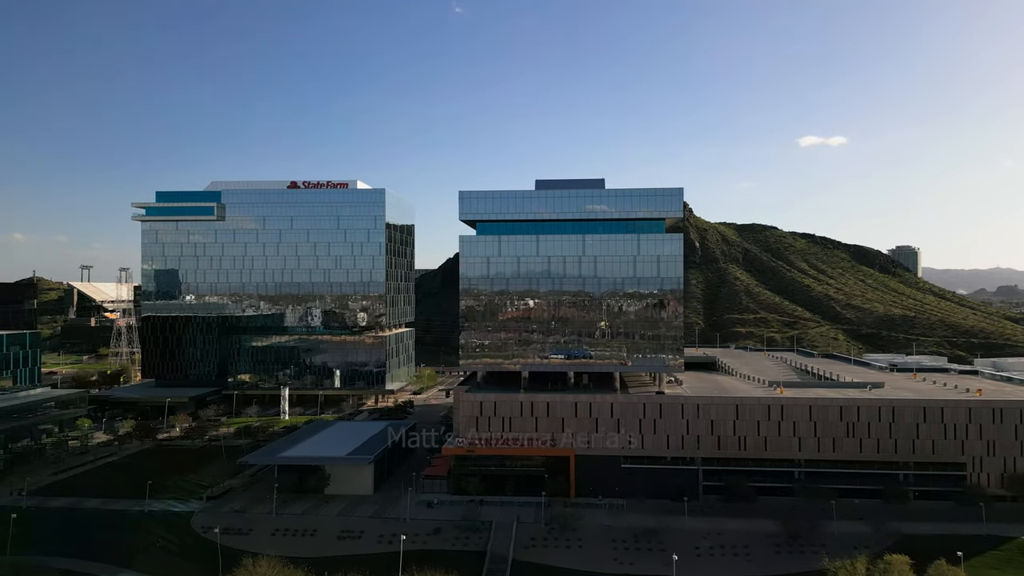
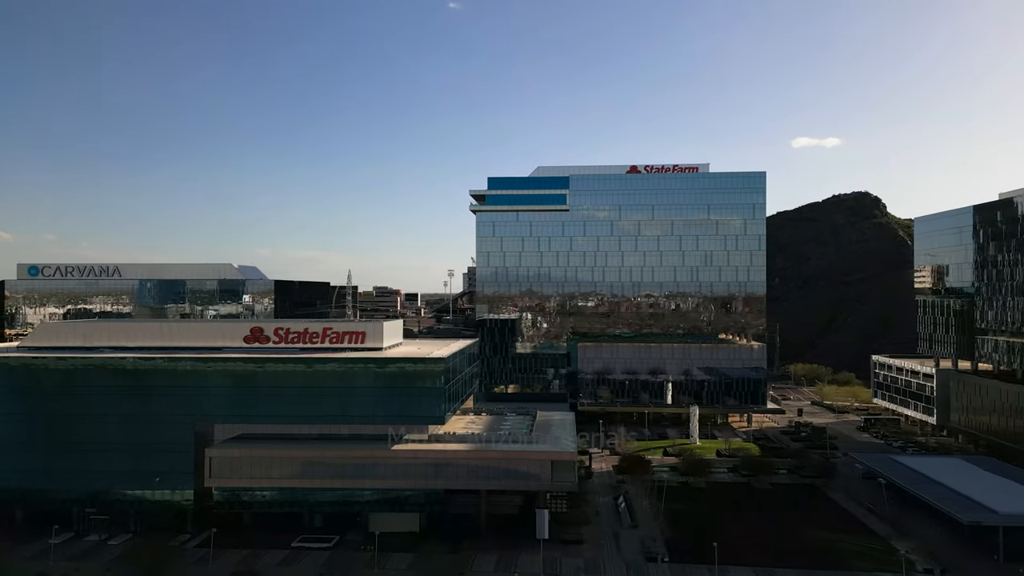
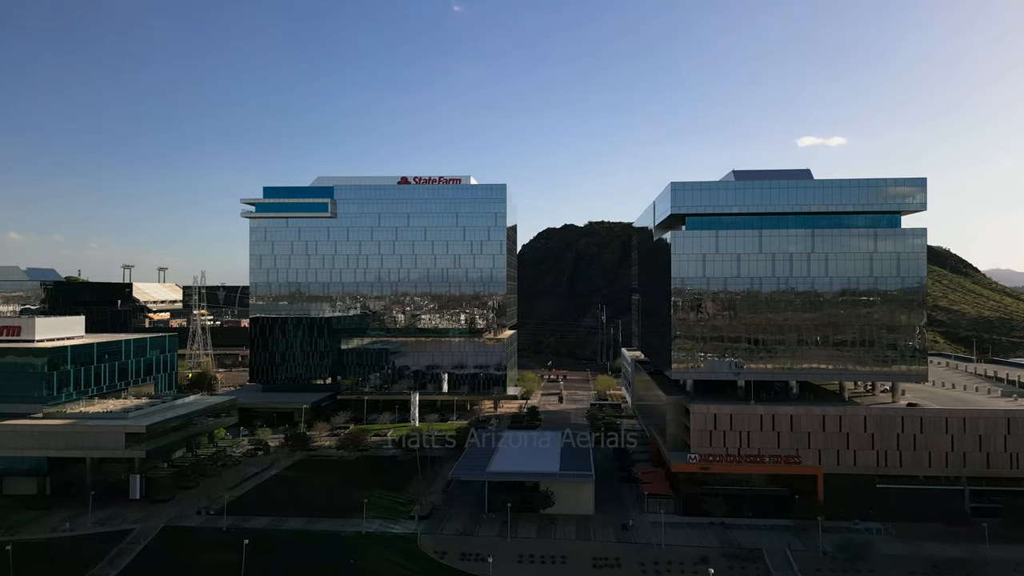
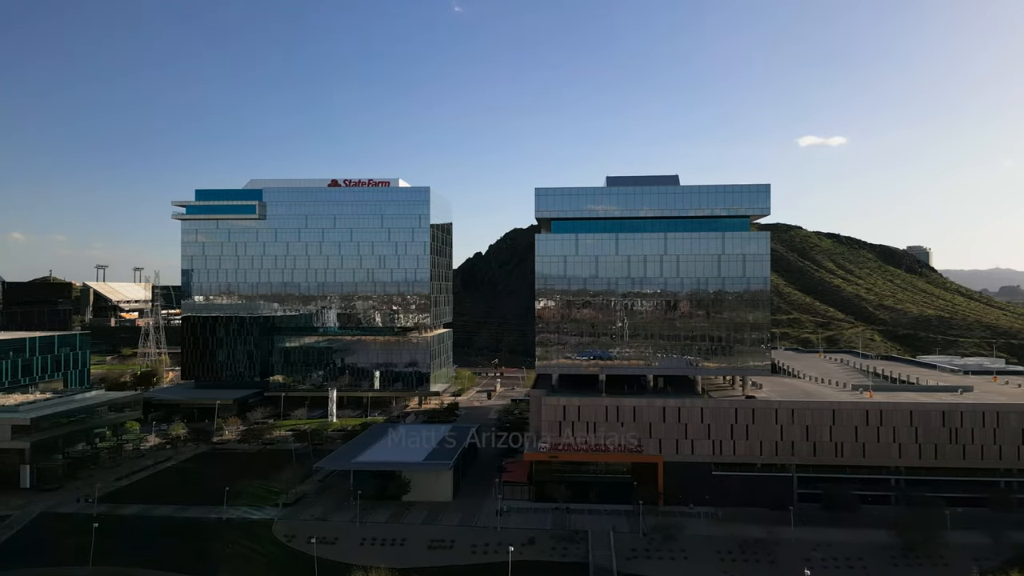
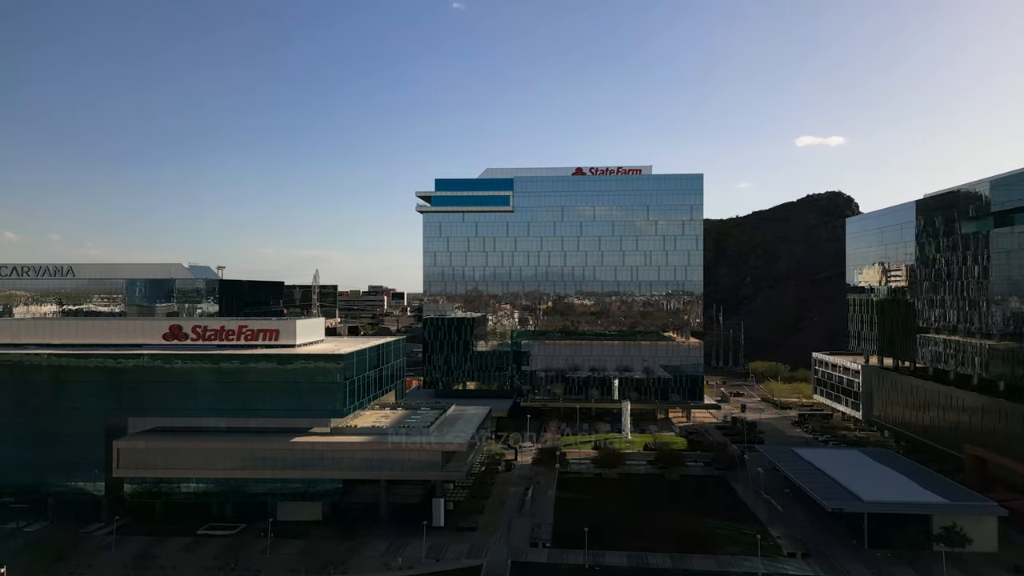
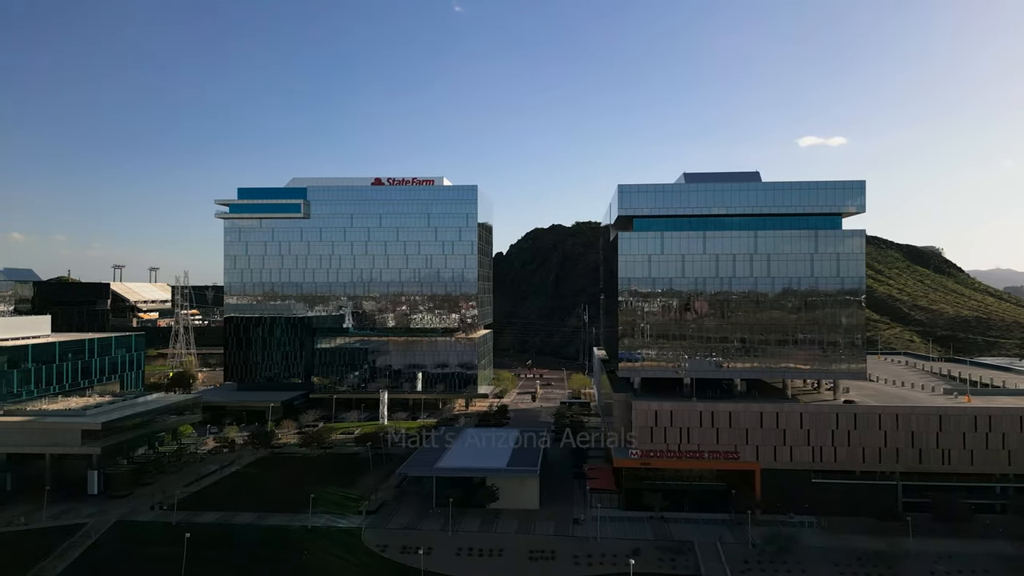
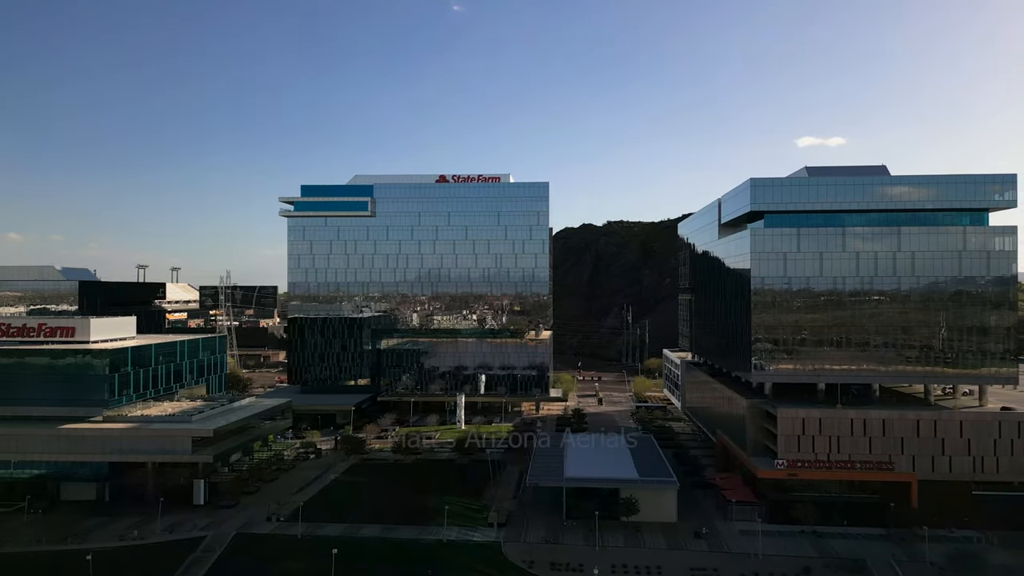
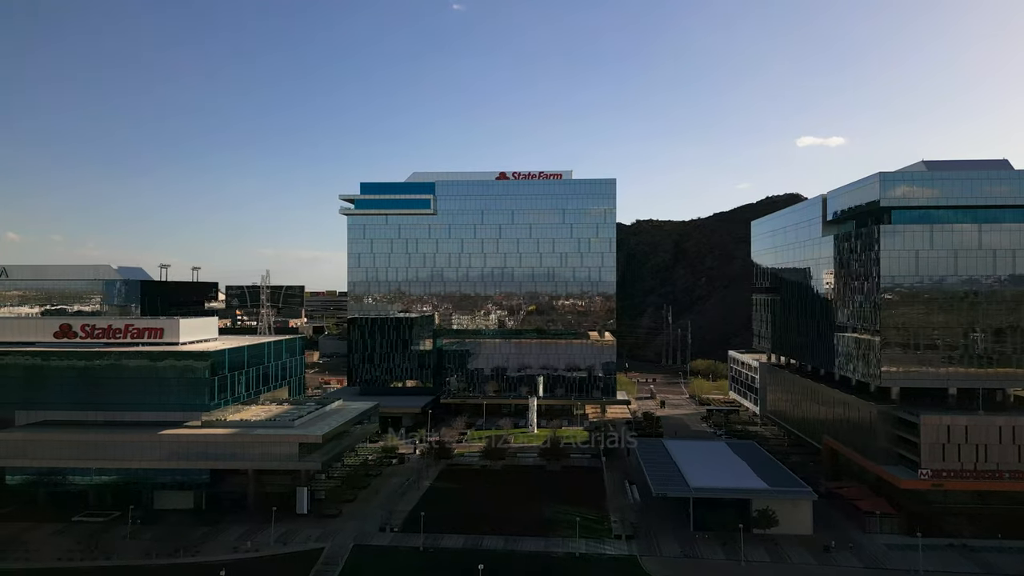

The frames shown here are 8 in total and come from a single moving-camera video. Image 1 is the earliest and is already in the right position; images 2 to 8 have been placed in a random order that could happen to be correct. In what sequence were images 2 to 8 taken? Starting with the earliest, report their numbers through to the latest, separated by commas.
4, 6, 3, 7, 8, 5, 2
